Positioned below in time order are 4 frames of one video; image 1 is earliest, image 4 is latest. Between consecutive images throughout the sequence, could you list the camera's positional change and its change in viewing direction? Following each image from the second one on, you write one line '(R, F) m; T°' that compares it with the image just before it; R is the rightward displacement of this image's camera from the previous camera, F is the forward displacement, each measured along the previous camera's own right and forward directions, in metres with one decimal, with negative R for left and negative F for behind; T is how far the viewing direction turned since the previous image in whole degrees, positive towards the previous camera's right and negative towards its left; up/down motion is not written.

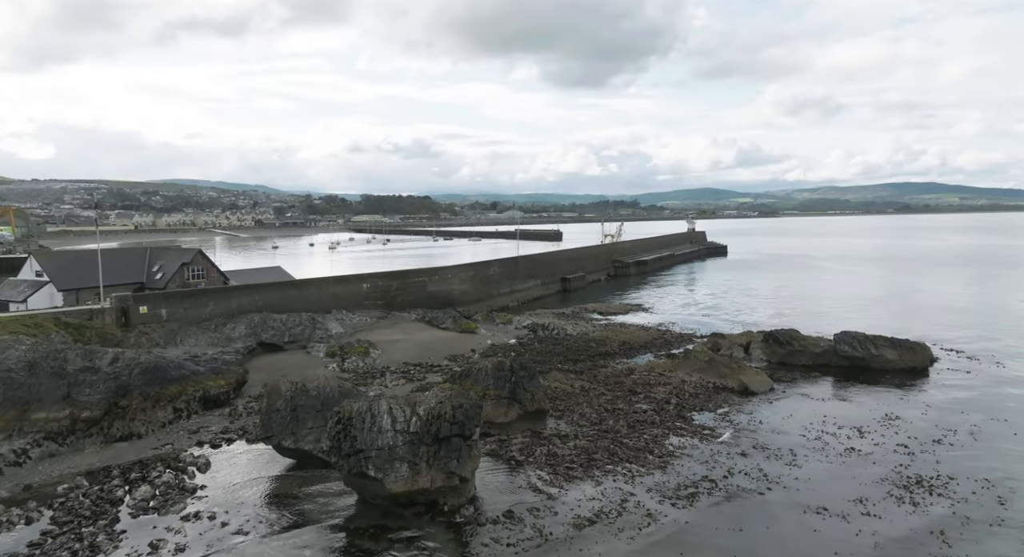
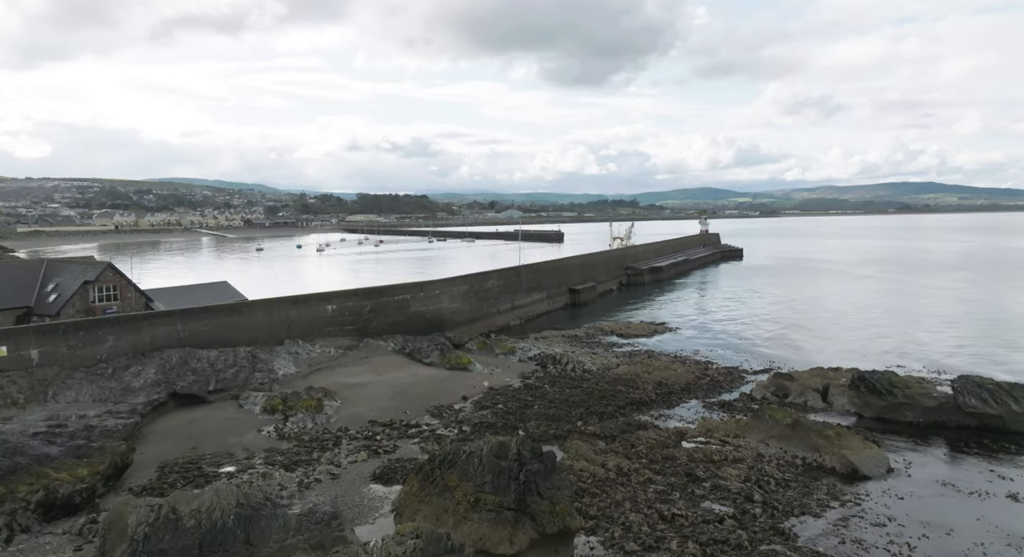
(-0.1, +4.2) m; 0°
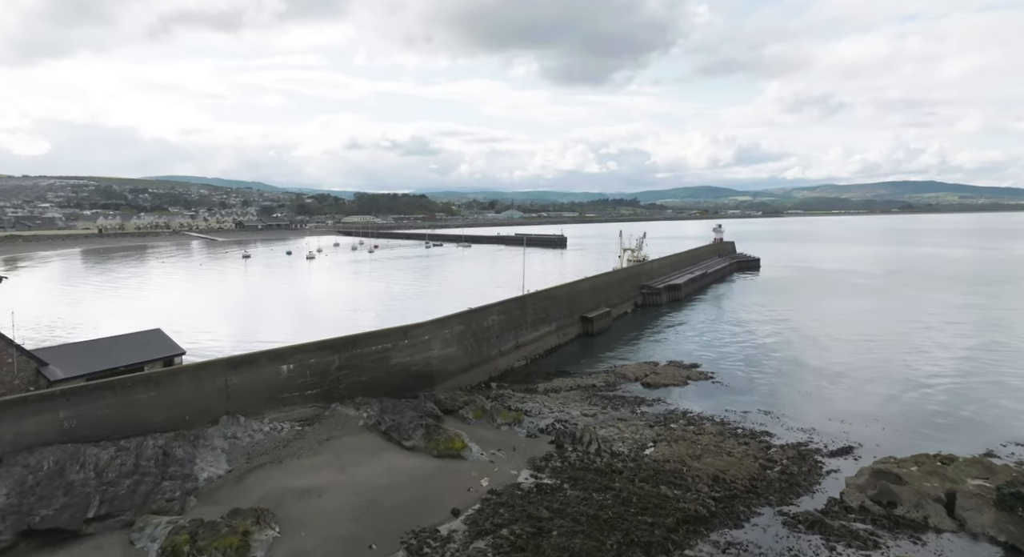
(-0.1, +3.6) m; 0°
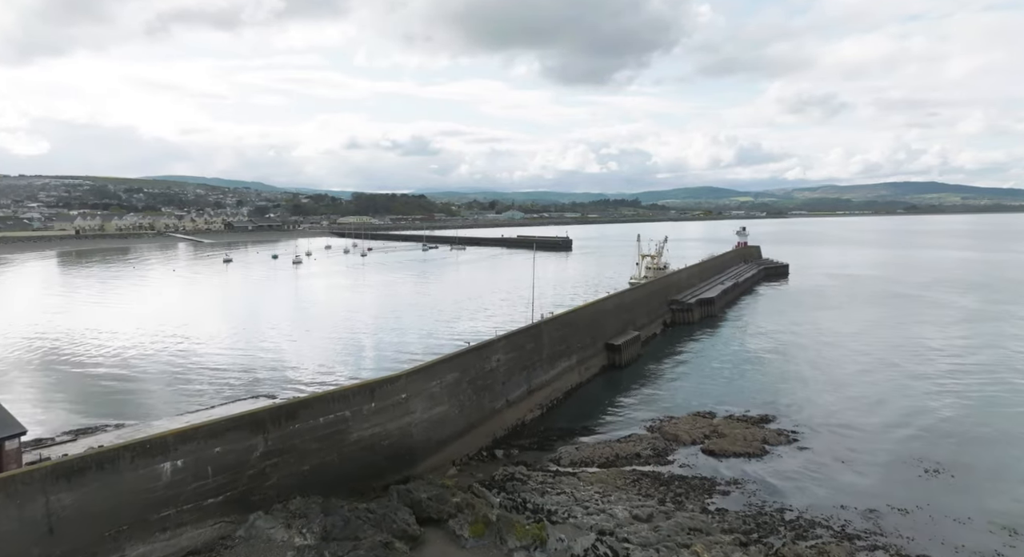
(-0.3, +4.8) m; 0°
